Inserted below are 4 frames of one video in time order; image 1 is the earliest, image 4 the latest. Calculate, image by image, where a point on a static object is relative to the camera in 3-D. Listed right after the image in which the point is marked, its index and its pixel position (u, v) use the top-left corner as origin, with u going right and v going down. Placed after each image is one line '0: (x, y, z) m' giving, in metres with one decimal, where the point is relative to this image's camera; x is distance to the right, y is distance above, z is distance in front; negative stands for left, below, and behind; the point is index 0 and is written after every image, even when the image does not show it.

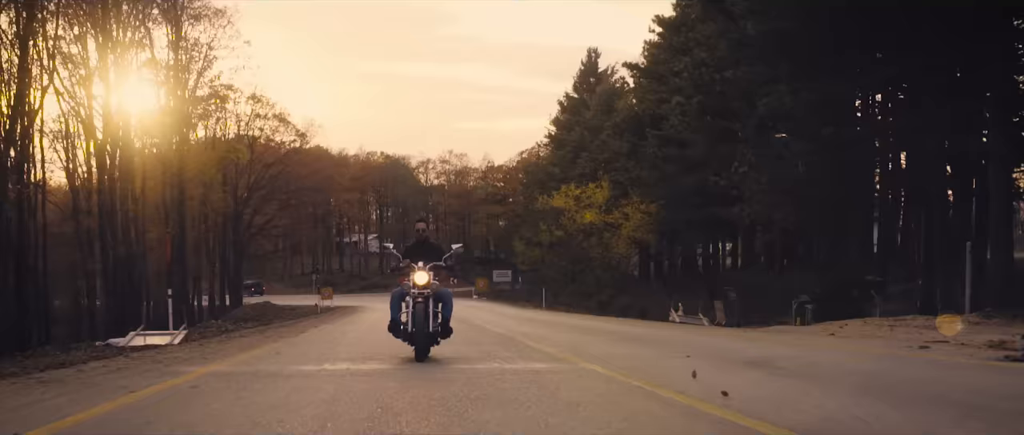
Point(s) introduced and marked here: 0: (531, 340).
0: (+0.6, -2.1, +14.8) m
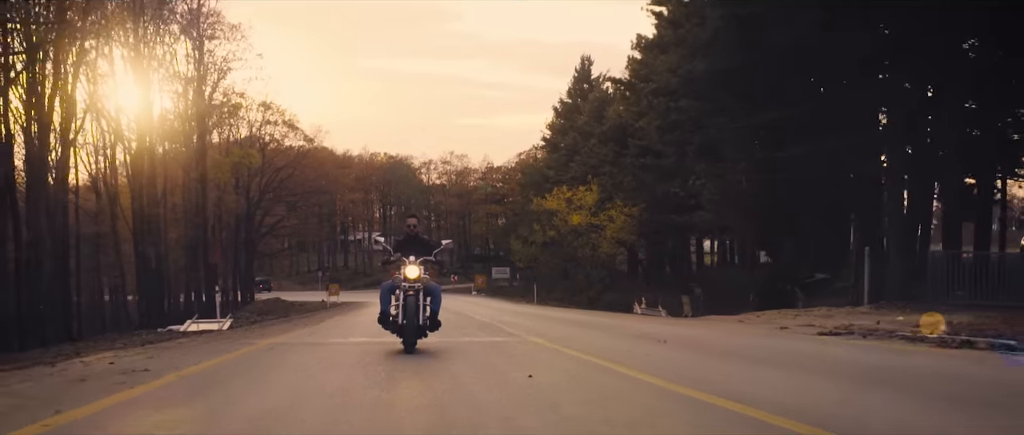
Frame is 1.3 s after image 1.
0: (+0.2, -2.3, +18.2) m
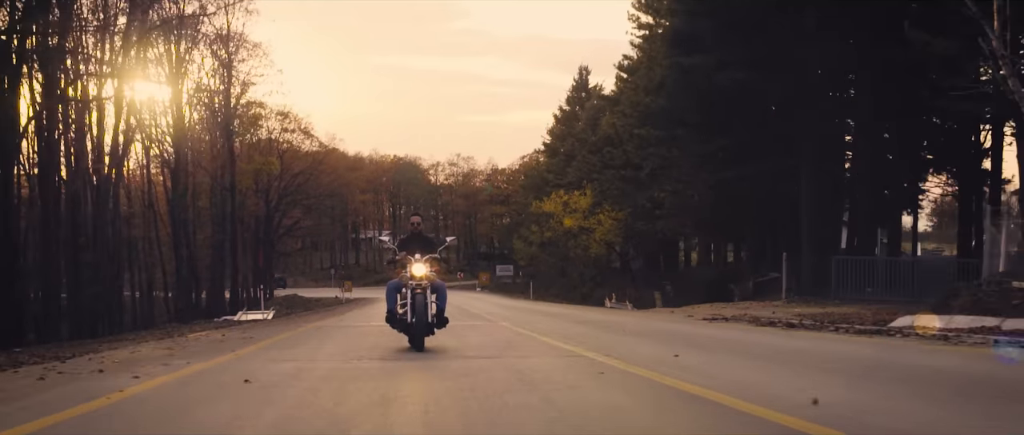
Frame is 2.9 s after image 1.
0: (-0.1, -2.6, +22.6) m
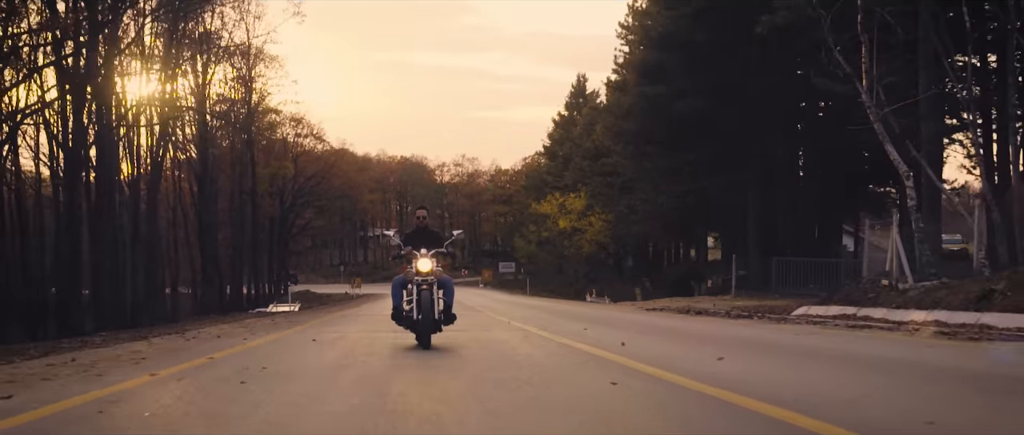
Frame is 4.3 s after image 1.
0: (-0.5, -2.8, +26.5) m
